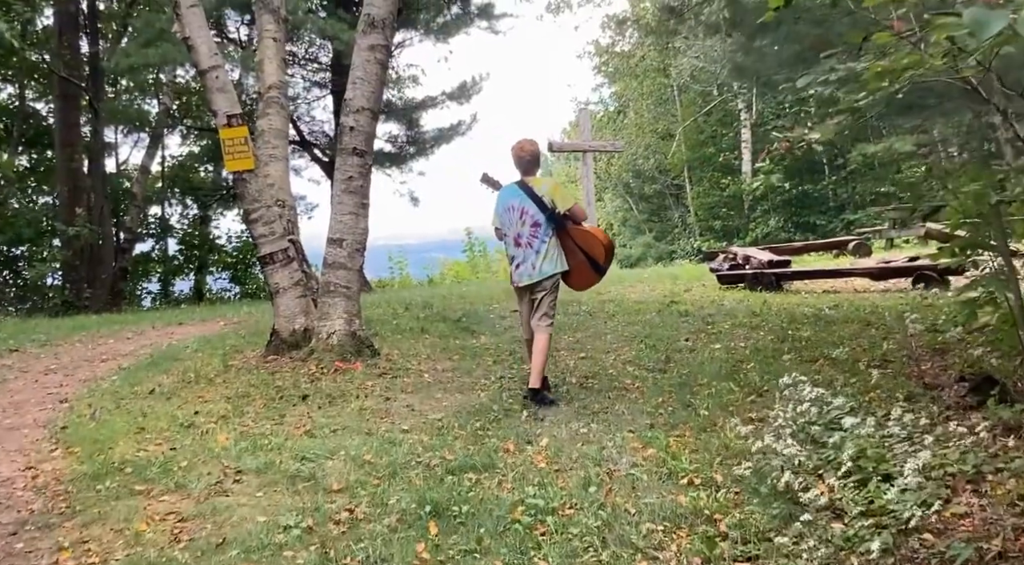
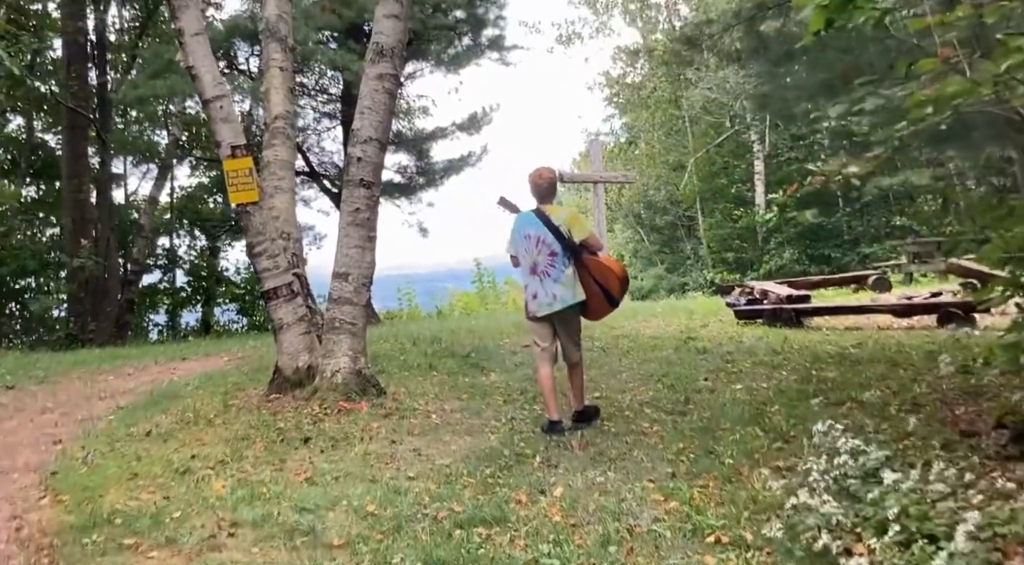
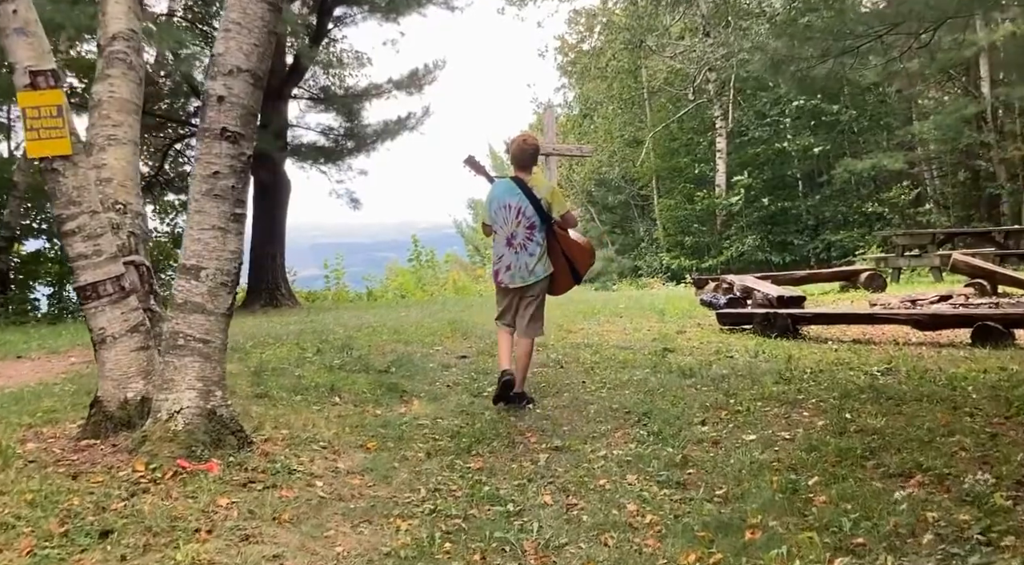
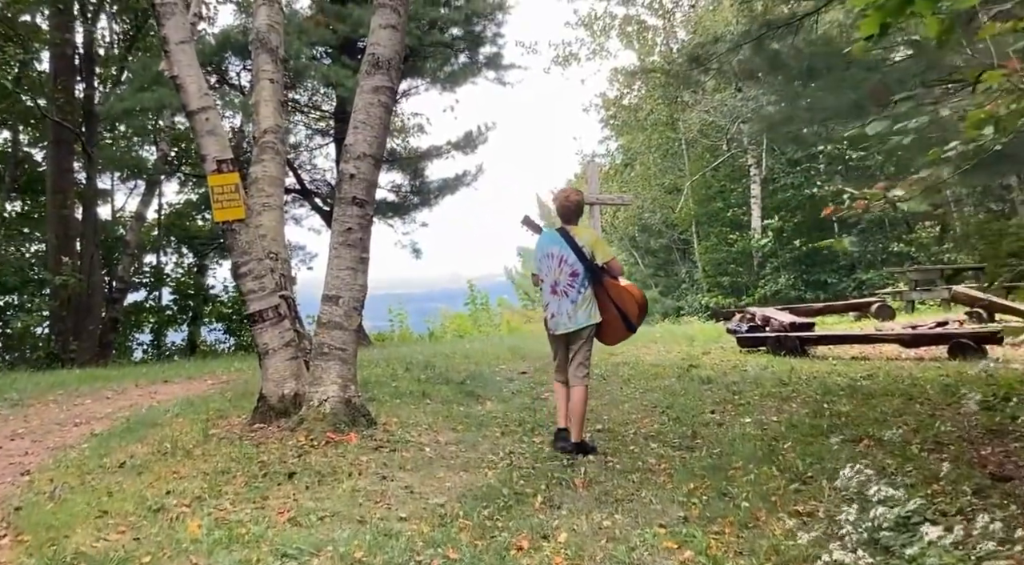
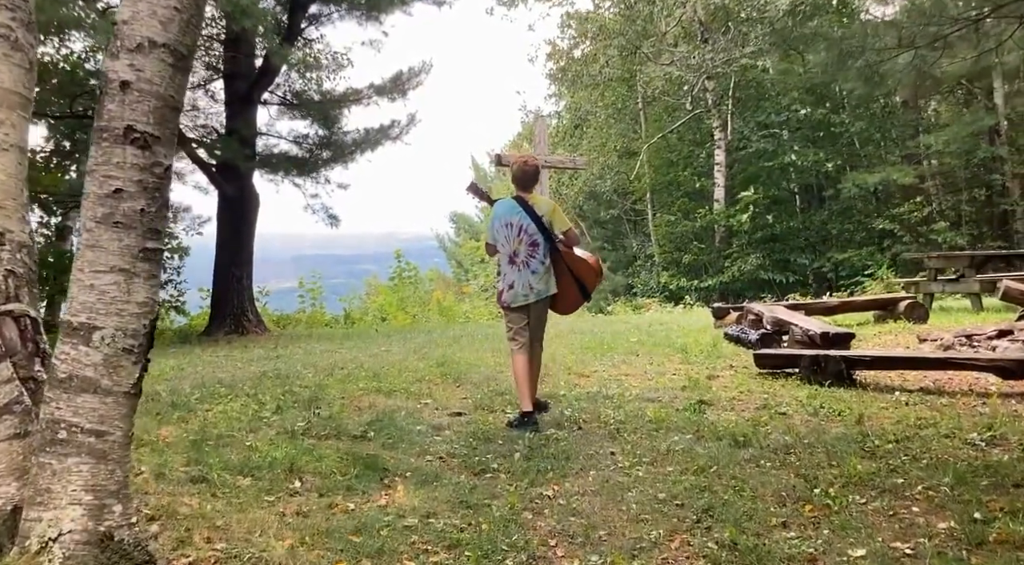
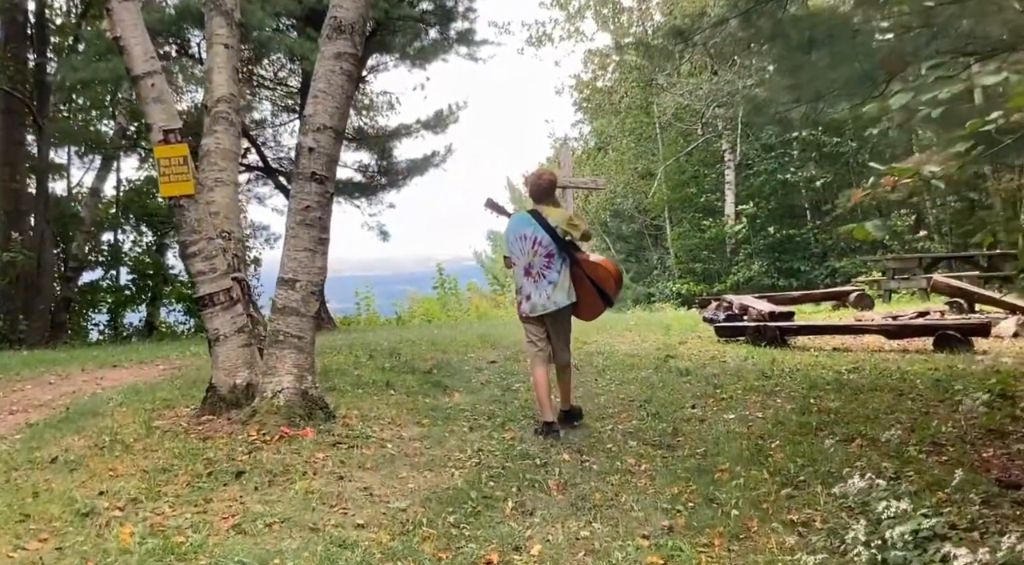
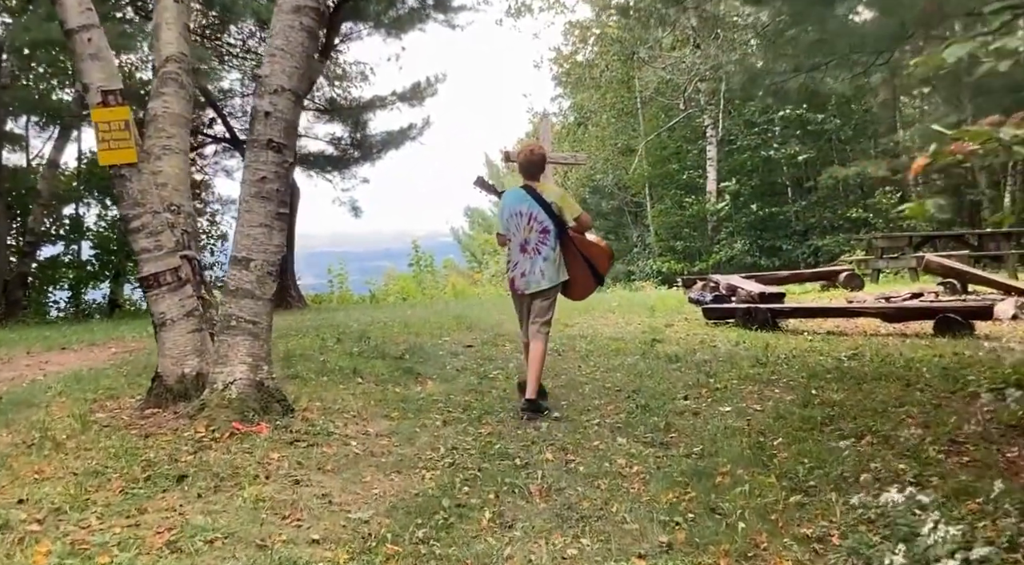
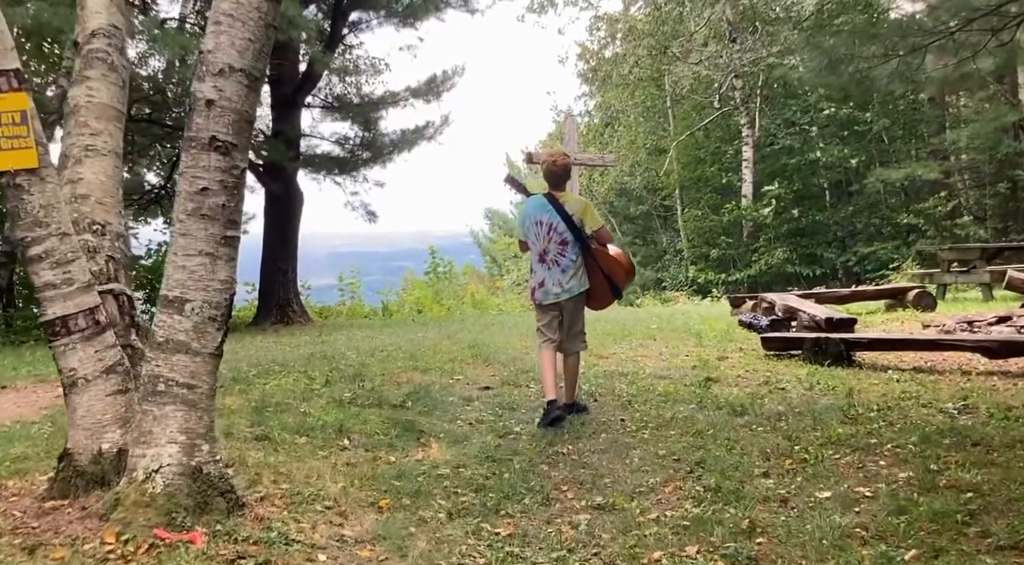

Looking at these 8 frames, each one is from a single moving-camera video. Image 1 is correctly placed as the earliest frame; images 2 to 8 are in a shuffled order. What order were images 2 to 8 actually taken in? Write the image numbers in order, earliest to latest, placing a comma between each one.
2, 4, 6, 7, 3, 8, 5
